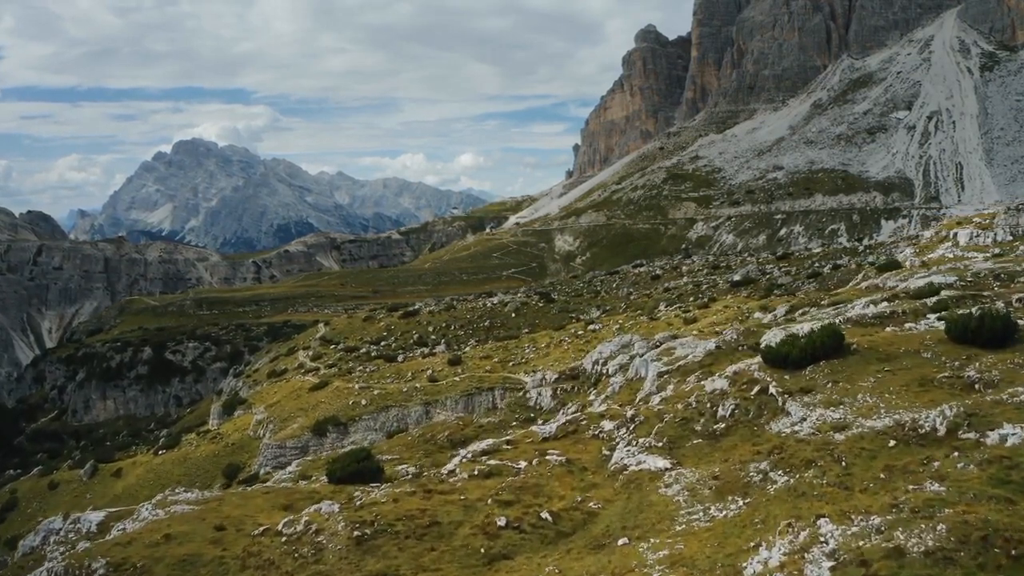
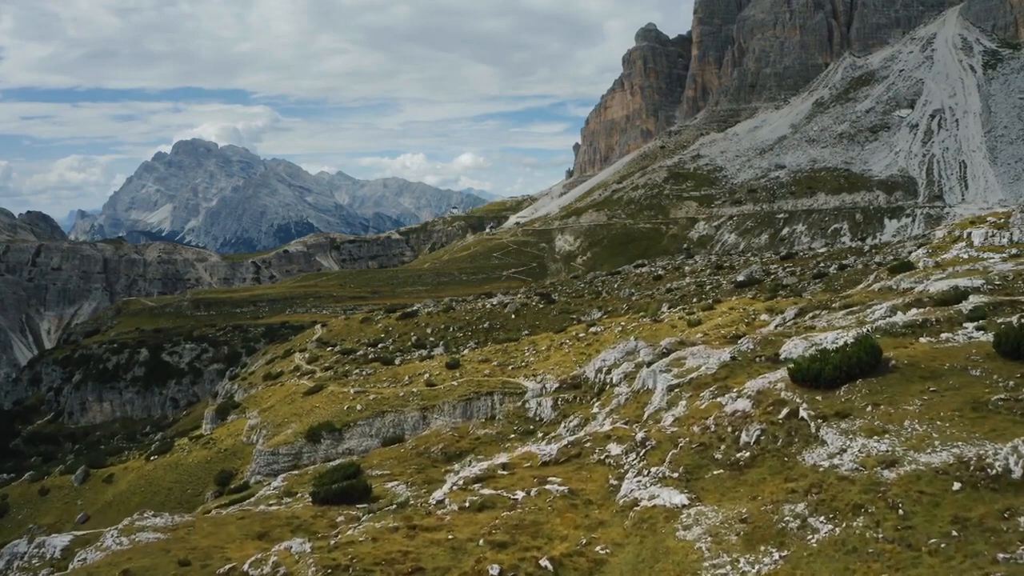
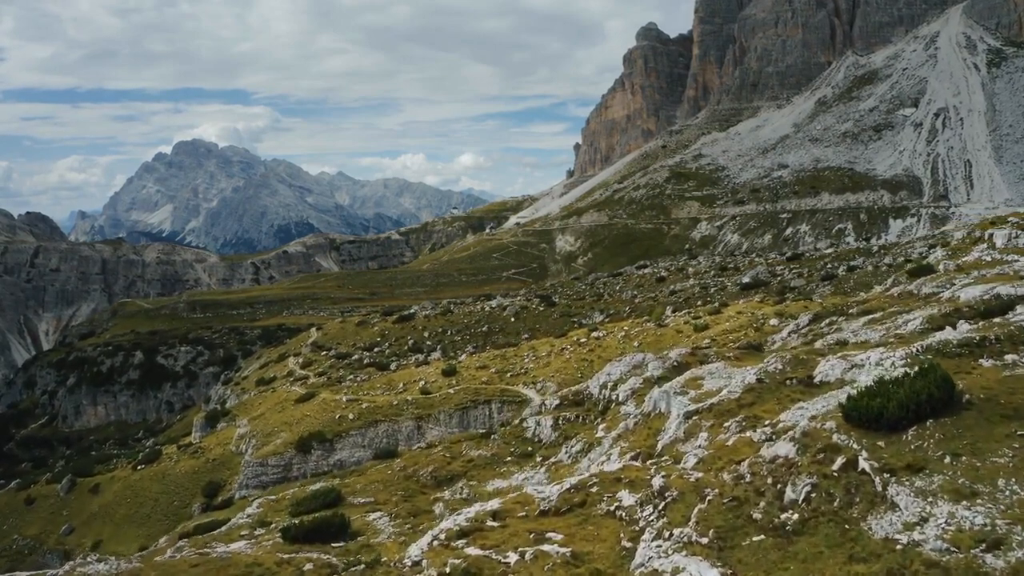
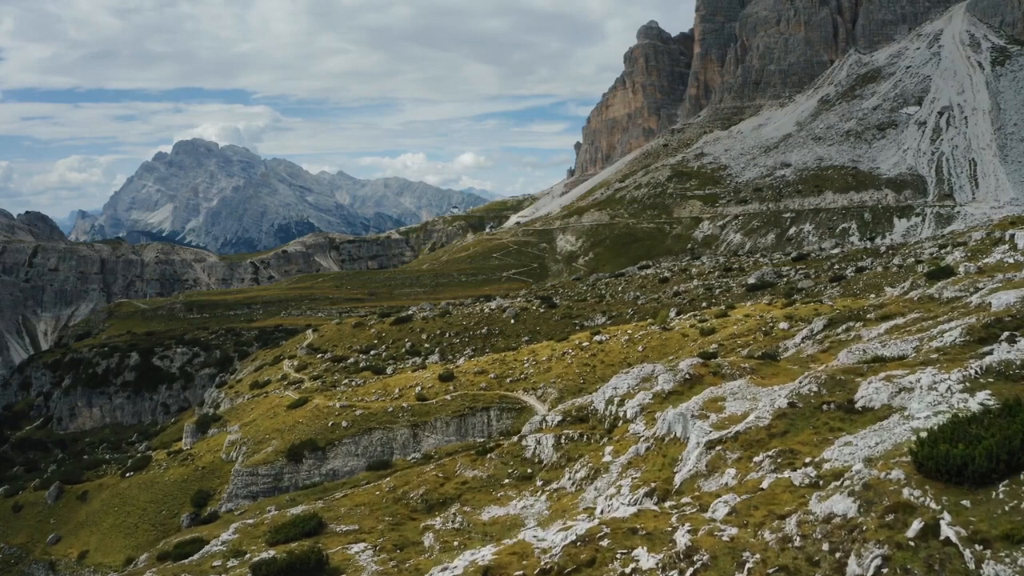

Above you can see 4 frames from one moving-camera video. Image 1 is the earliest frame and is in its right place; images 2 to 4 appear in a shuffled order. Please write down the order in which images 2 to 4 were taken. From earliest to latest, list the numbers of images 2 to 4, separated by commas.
2, 3, 4
